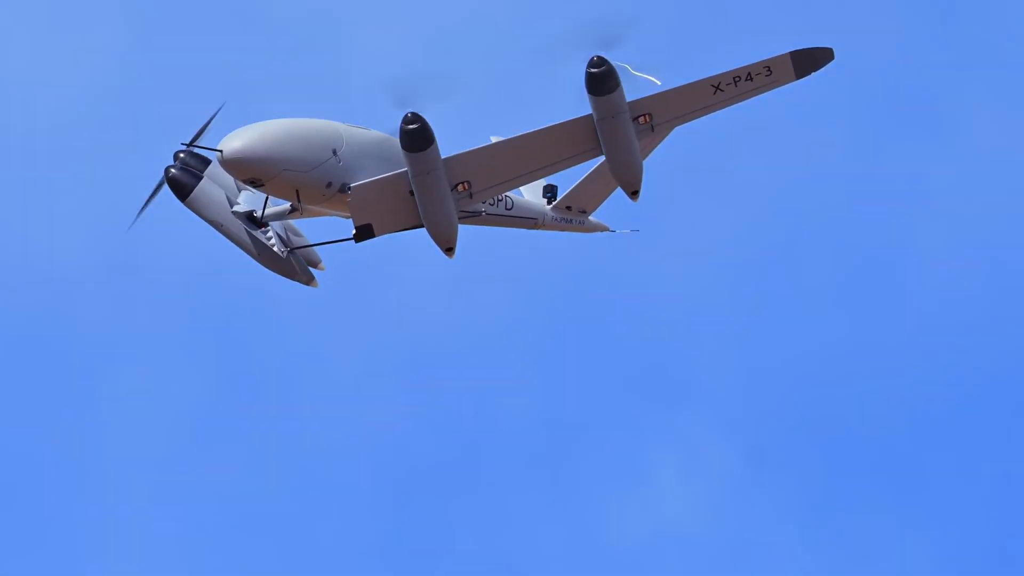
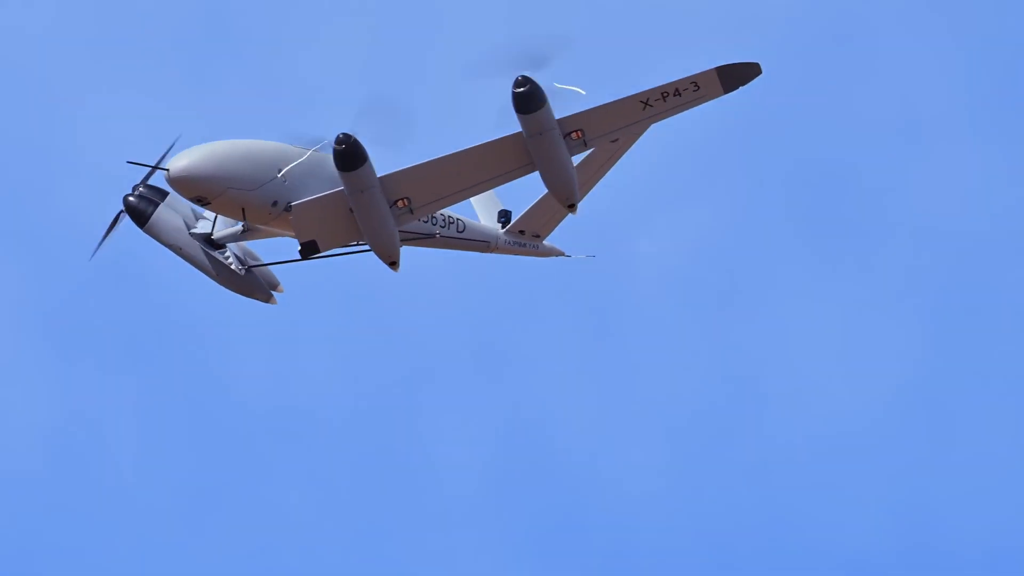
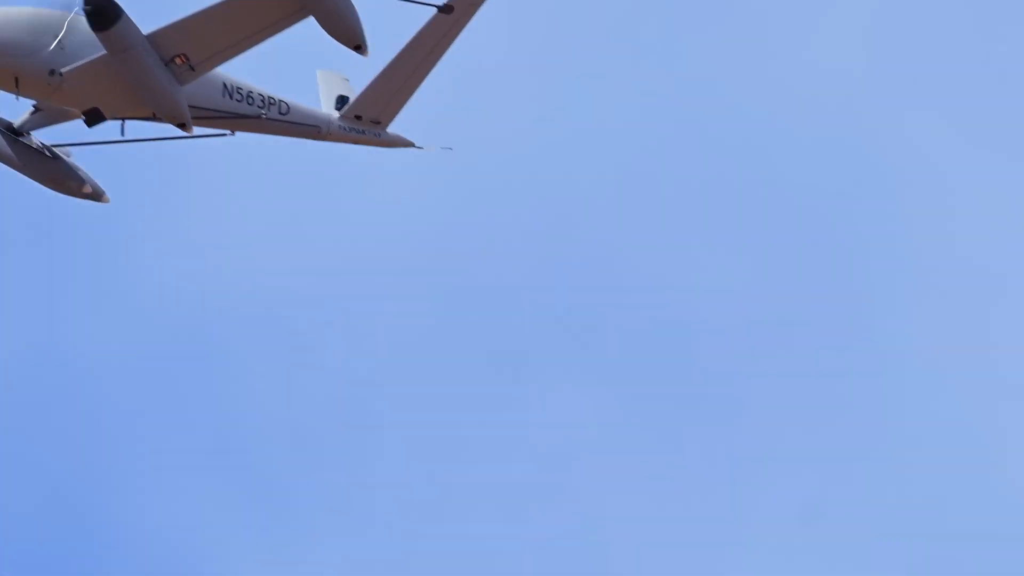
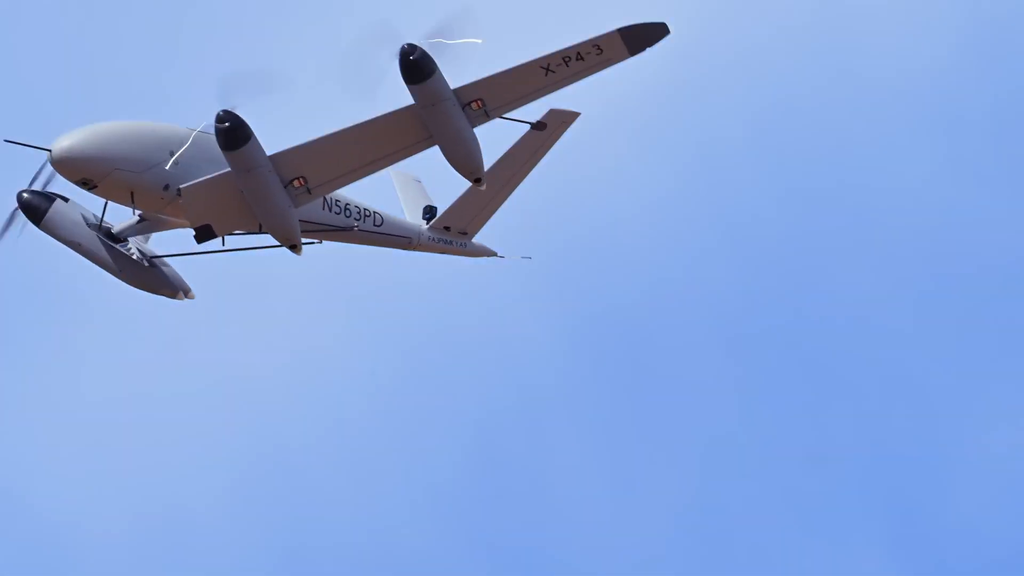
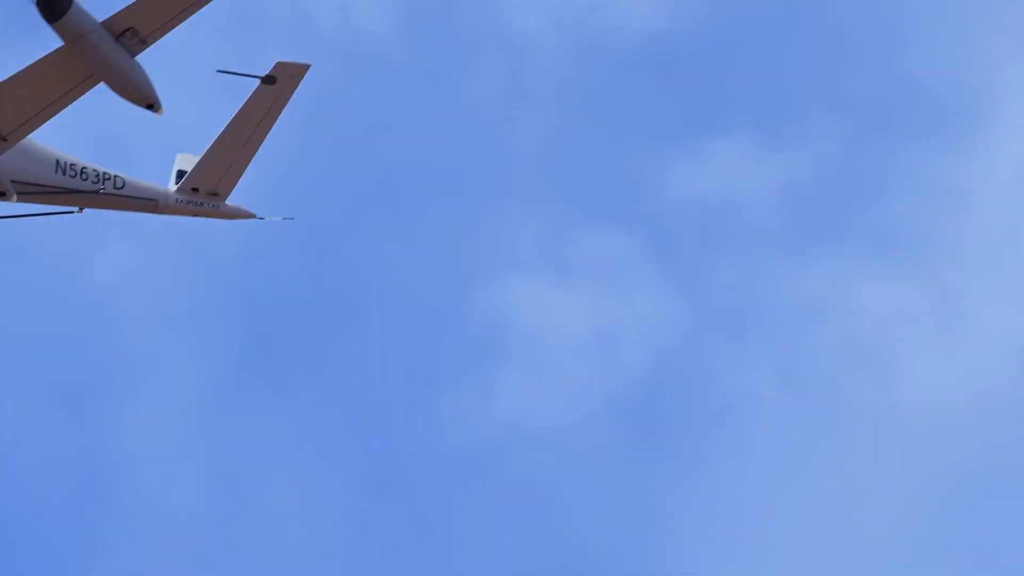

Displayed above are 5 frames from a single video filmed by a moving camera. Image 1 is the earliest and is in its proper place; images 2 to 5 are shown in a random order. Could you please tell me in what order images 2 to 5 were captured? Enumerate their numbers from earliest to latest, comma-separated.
2, 4, 3, 5
